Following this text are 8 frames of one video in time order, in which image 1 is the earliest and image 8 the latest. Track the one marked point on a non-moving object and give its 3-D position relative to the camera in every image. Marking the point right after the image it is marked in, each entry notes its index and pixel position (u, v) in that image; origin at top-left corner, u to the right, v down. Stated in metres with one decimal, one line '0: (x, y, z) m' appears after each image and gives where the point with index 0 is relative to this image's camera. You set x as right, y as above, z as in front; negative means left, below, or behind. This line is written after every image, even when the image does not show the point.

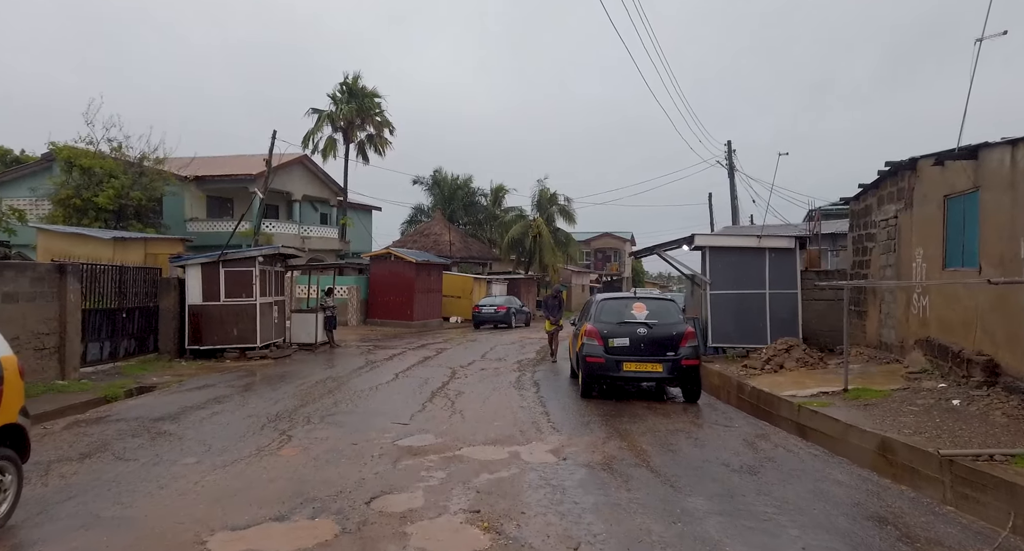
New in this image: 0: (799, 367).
0: (+5.3, -1.7, +11.4) m
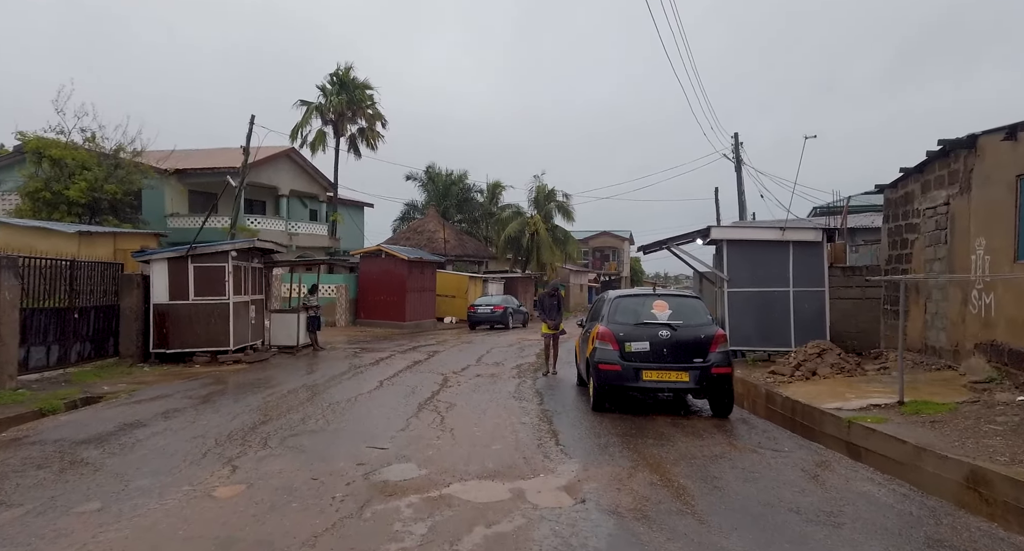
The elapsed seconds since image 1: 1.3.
0: (+5.2, -1.6, +10.1) m
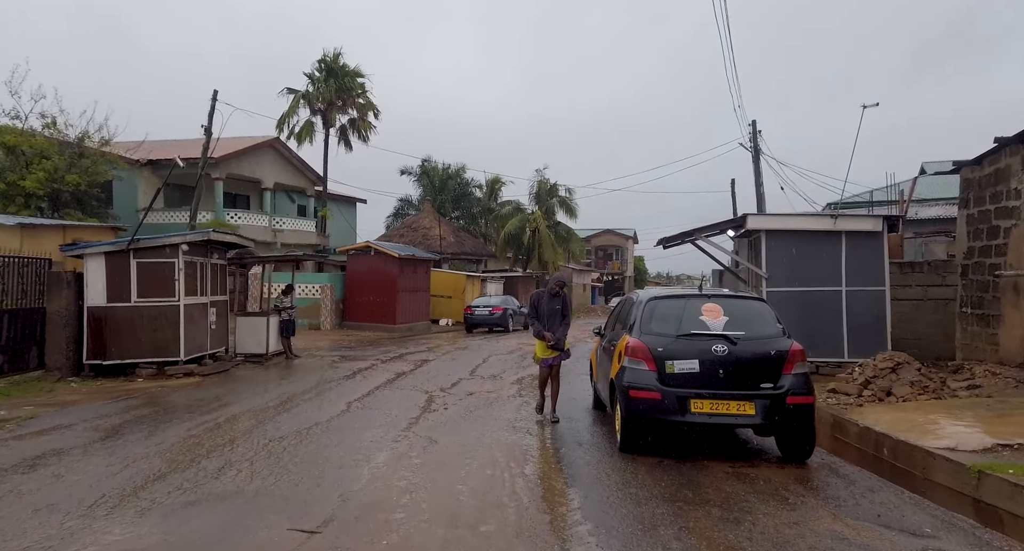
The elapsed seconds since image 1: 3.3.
0: (+5.2, -1.5, +8.0) m
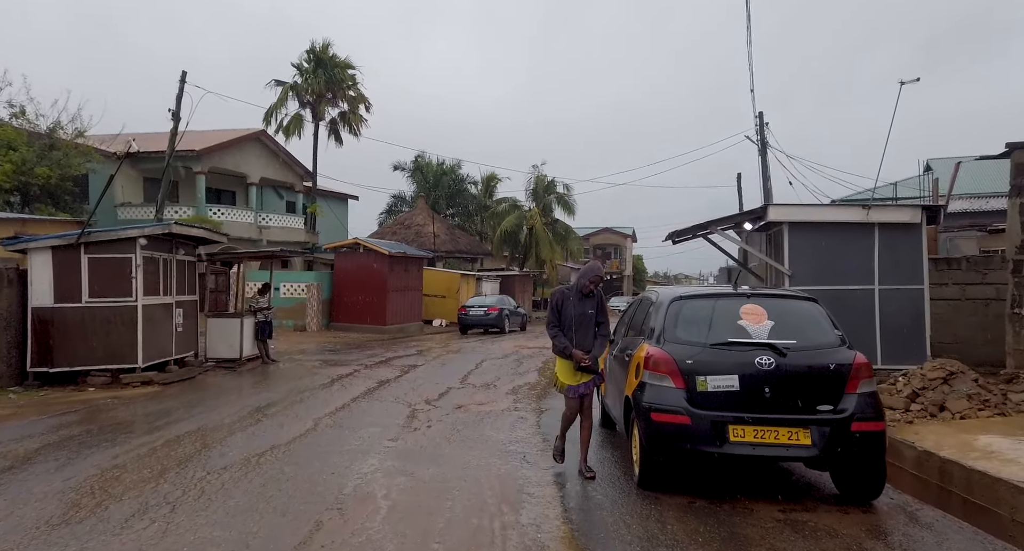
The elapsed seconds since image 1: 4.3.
0: (+5.2, -1.5, +6.9) m
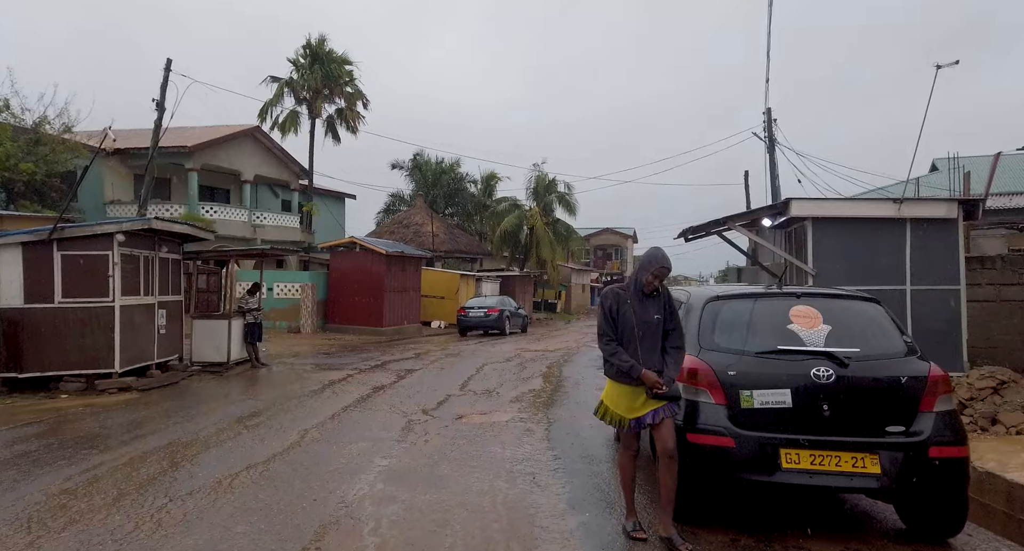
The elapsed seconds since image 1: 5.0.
0: (+5.2, -1.5, +6.2) m
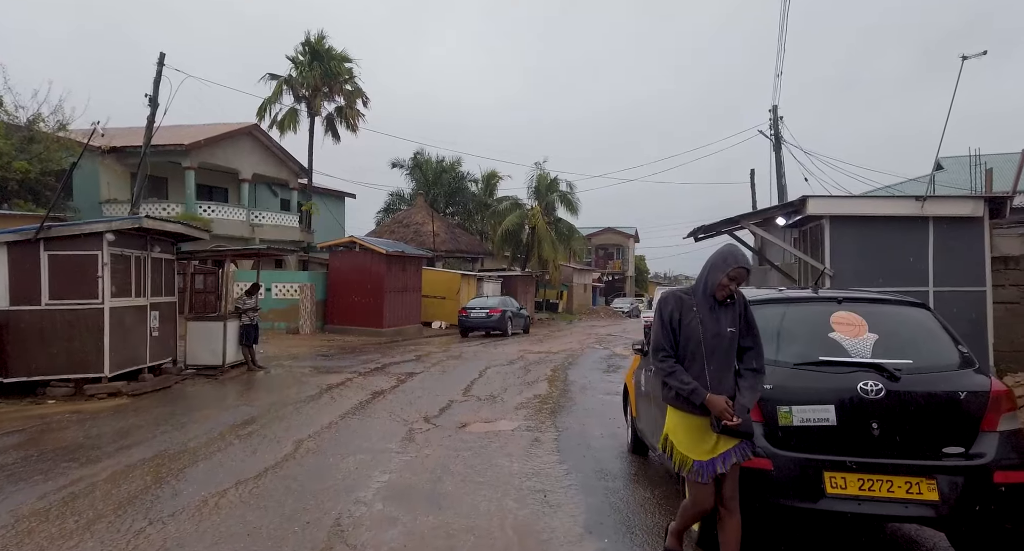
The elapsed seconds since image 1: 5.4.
0: (+5.3, -1.5, +5.9) m
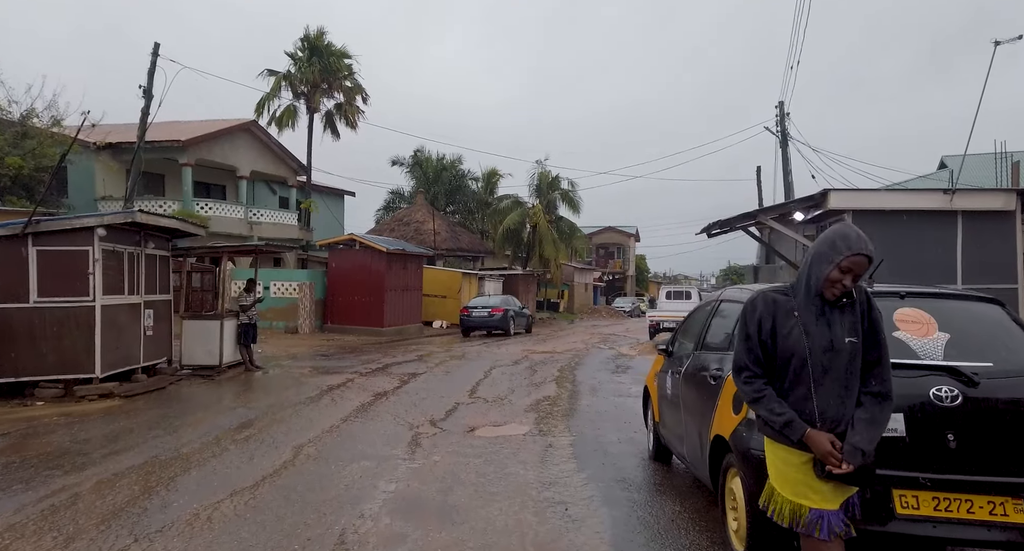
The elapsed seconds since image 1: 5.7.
0: (+5.4, -1.4, +5.5) m
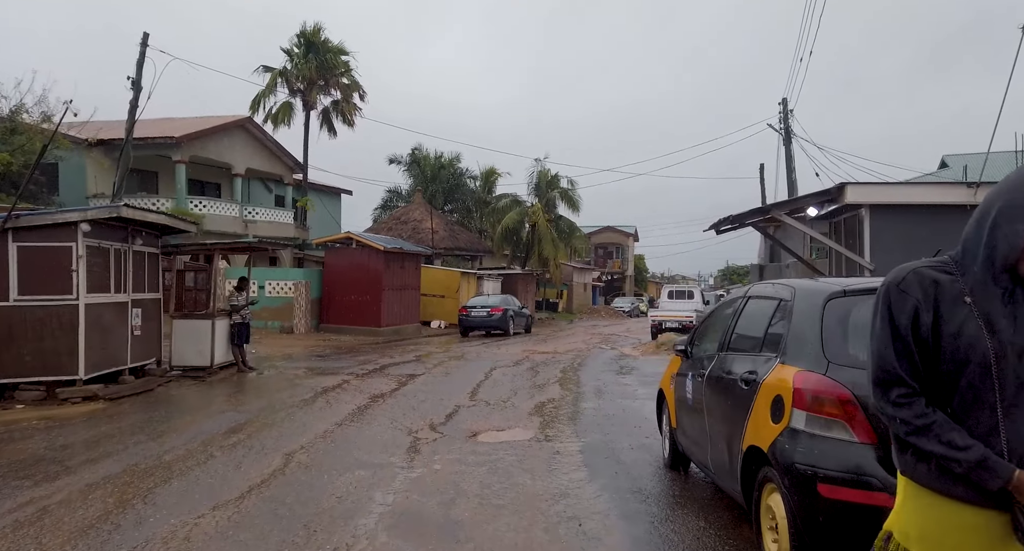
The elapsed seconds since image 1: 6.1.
0: (+5.5, -1.4, +5.1) m
